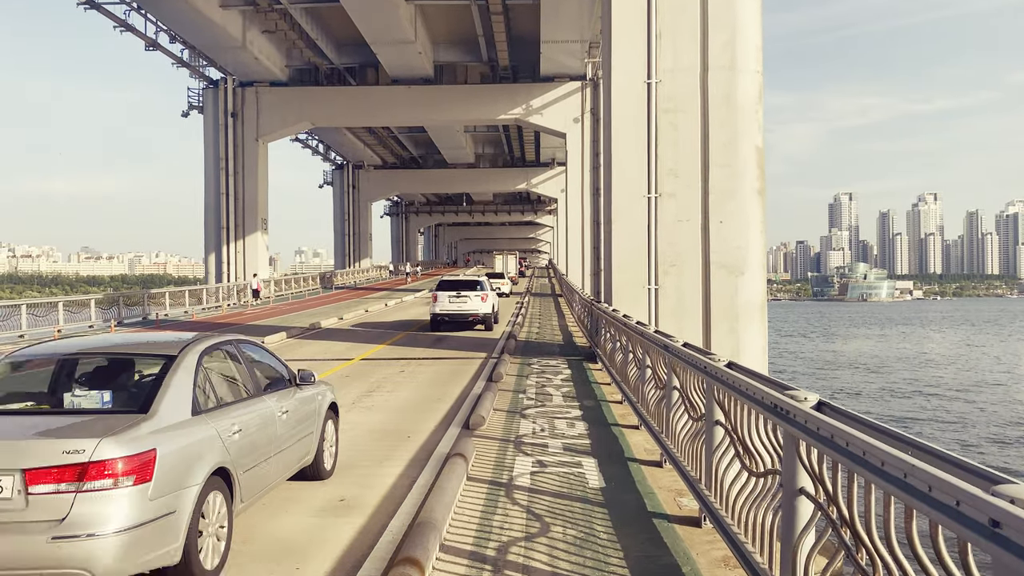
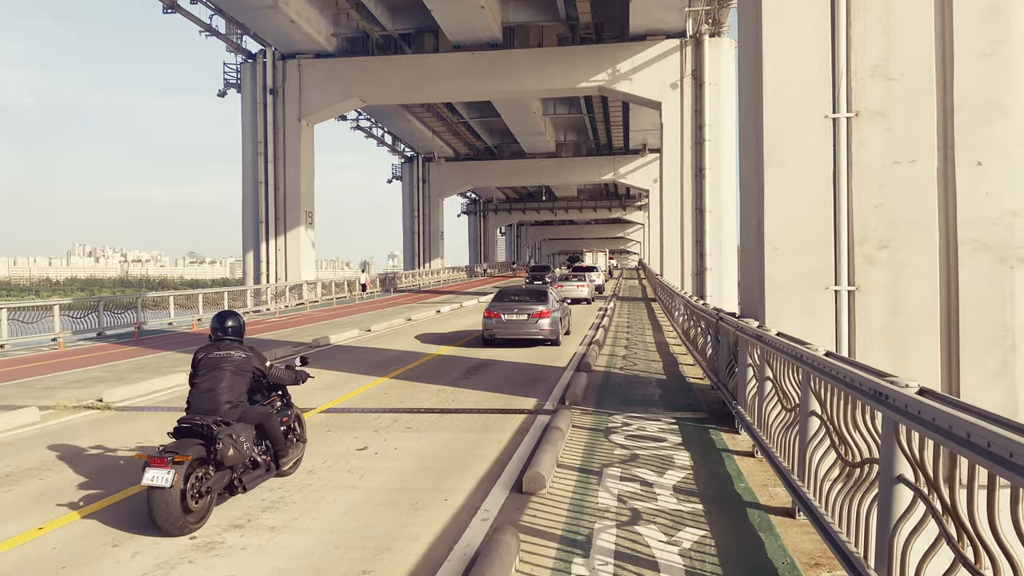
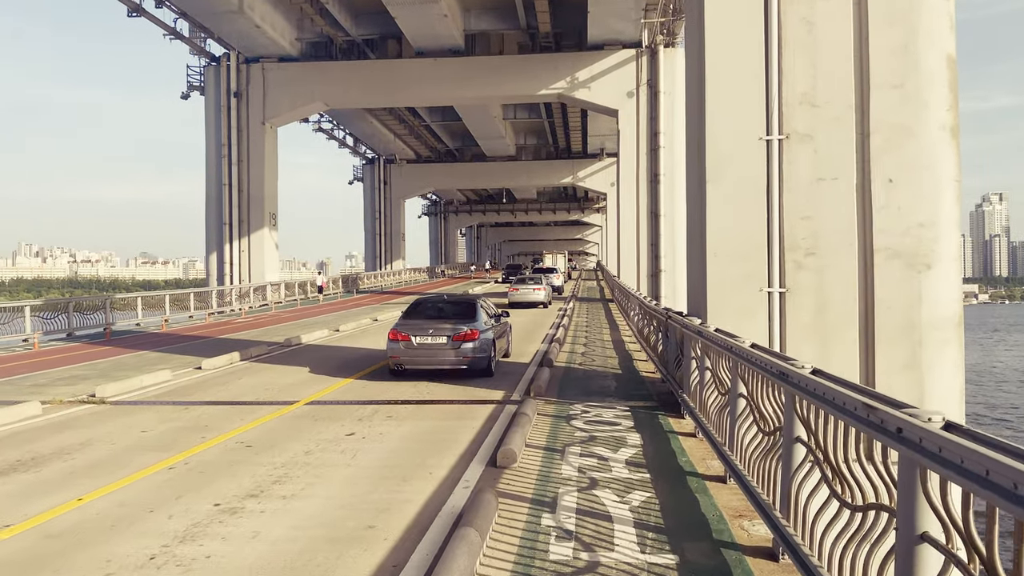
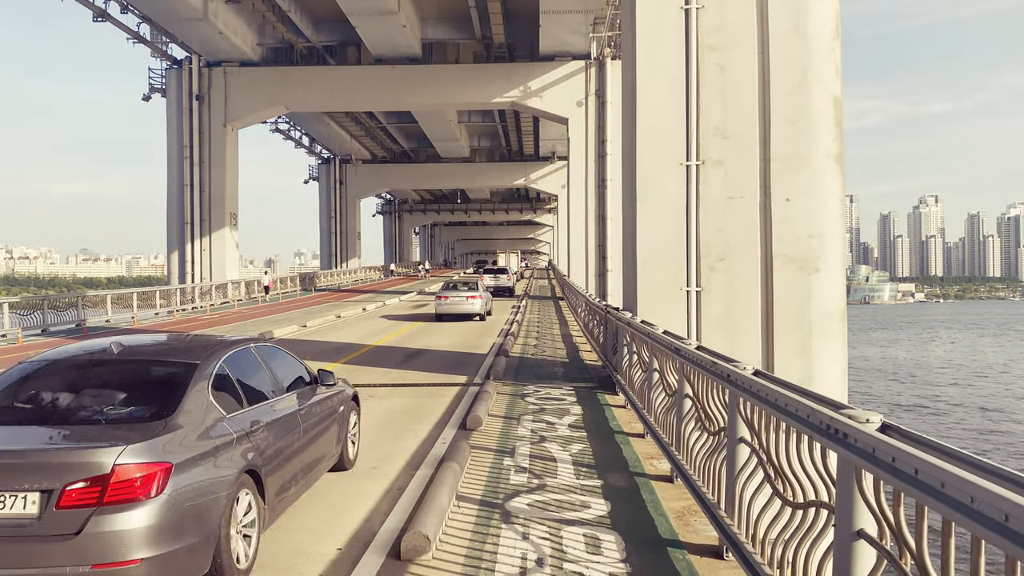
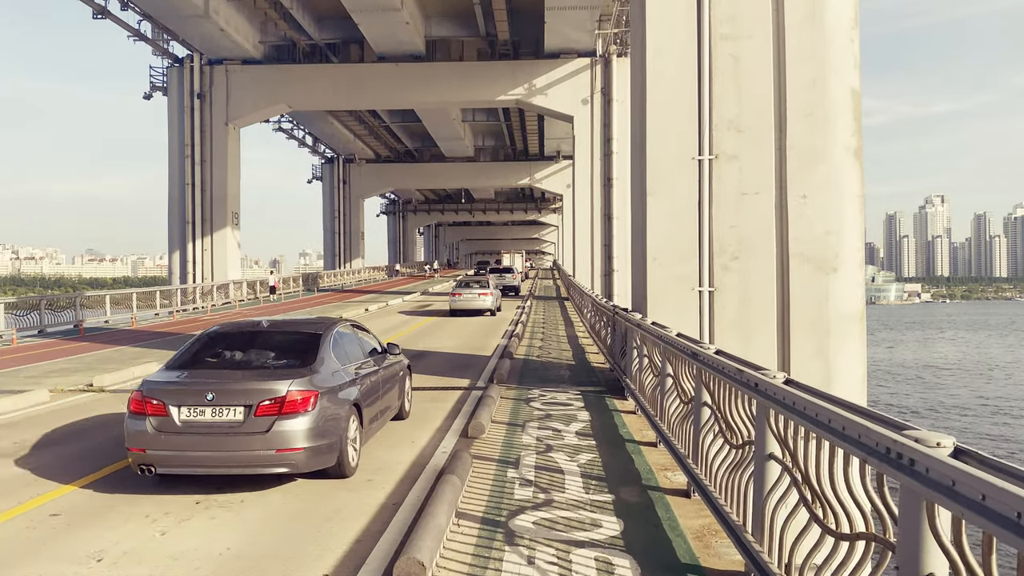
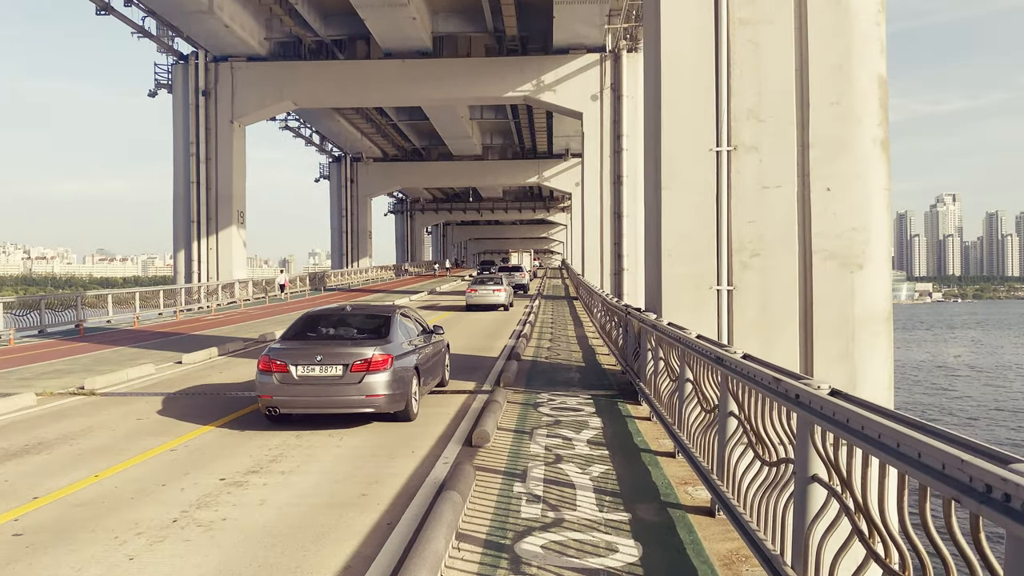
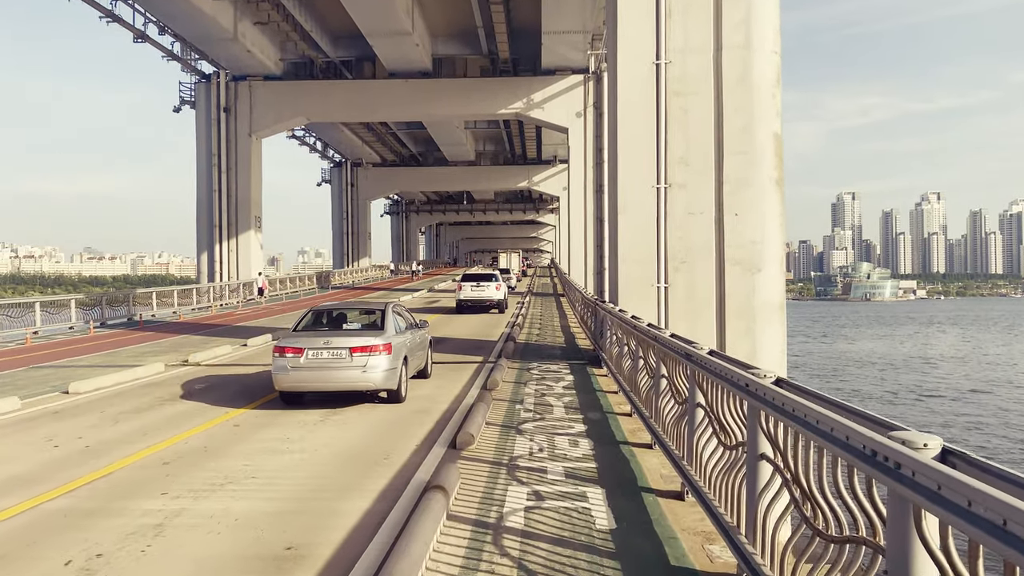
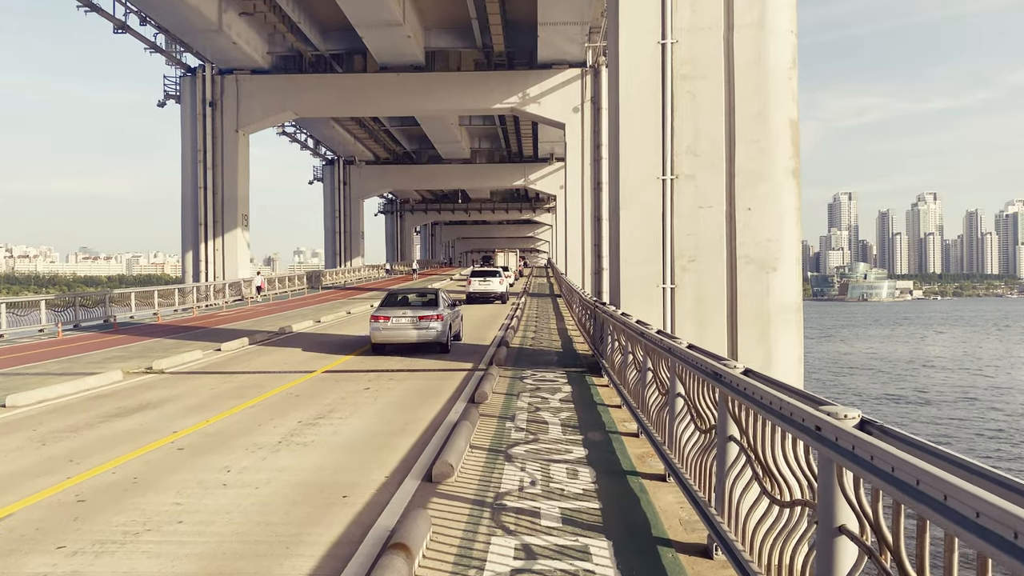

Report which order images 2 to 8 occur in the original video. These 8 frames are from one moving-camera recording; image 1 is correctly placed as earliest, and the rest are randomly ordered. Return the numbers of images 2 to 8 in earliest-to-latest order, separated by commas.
7, 8, 4, 5, 6, 3, 2
